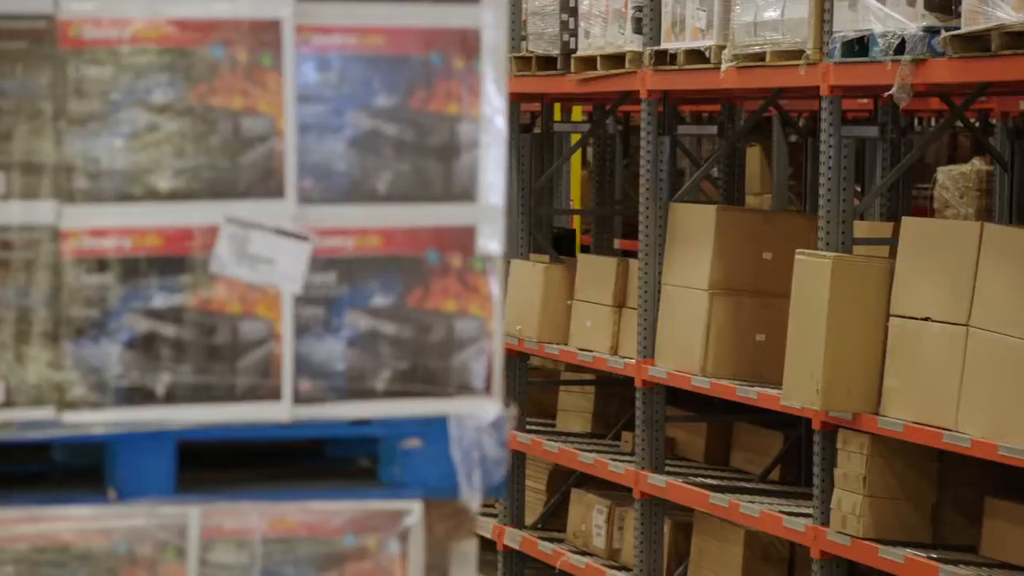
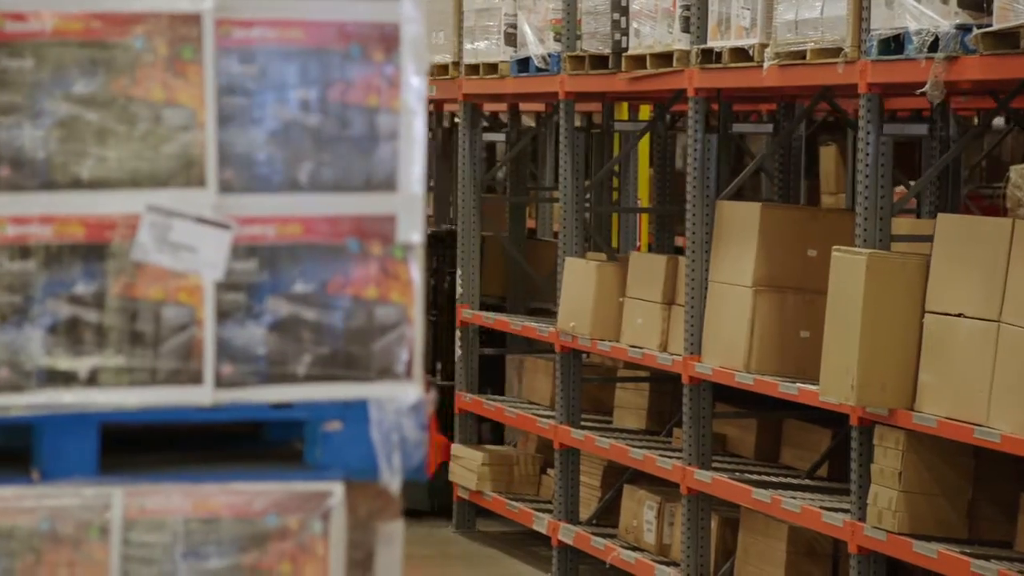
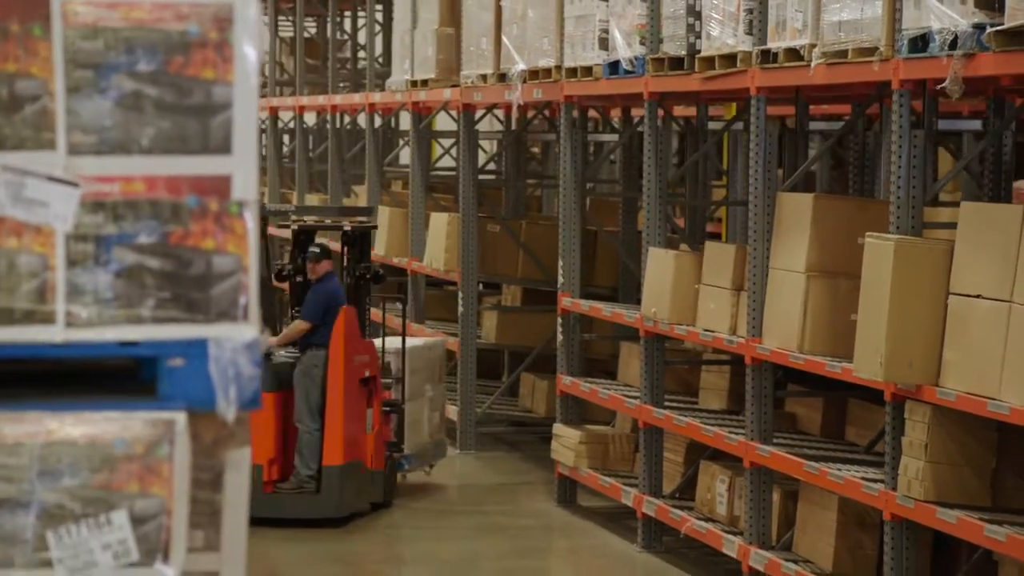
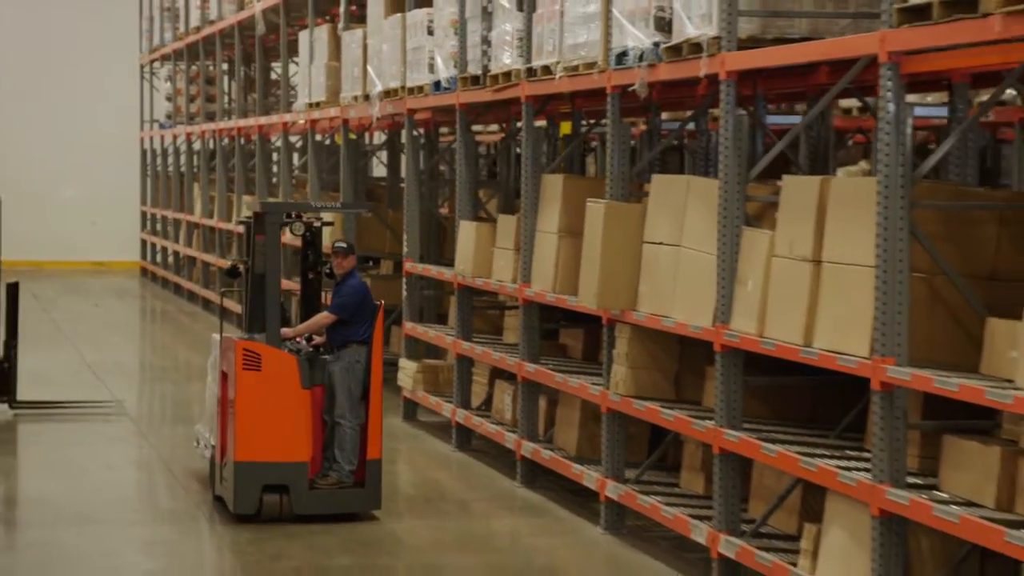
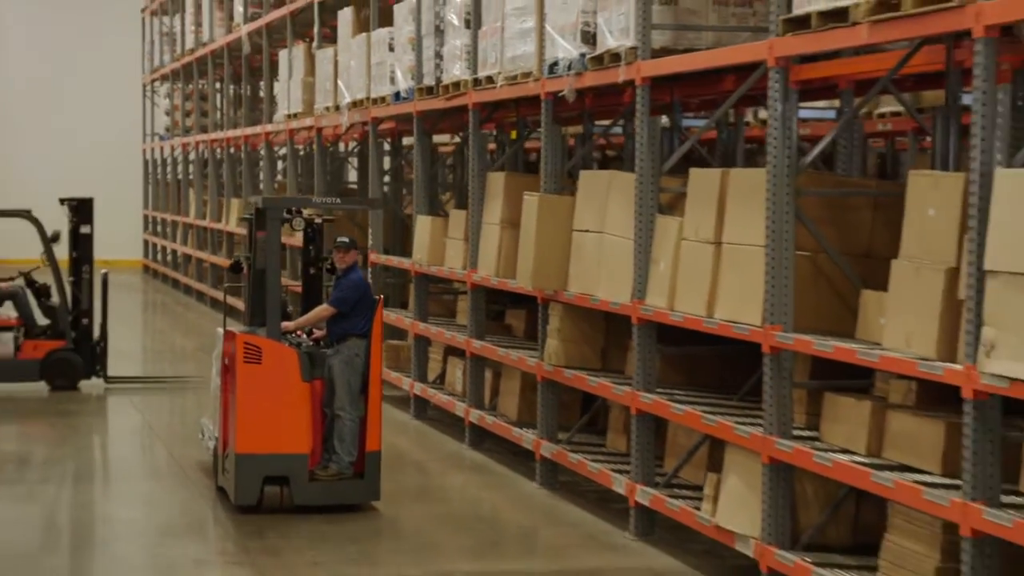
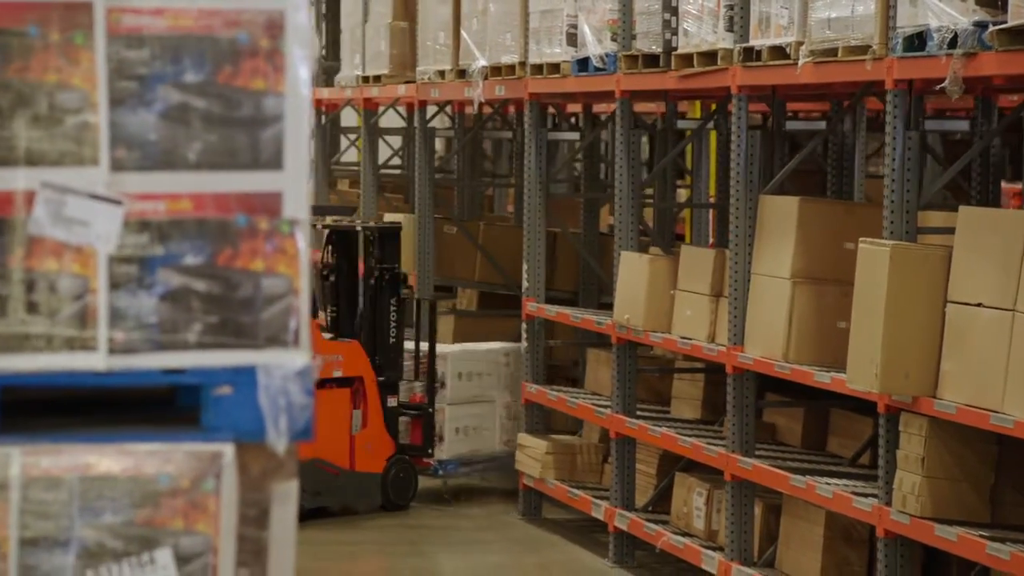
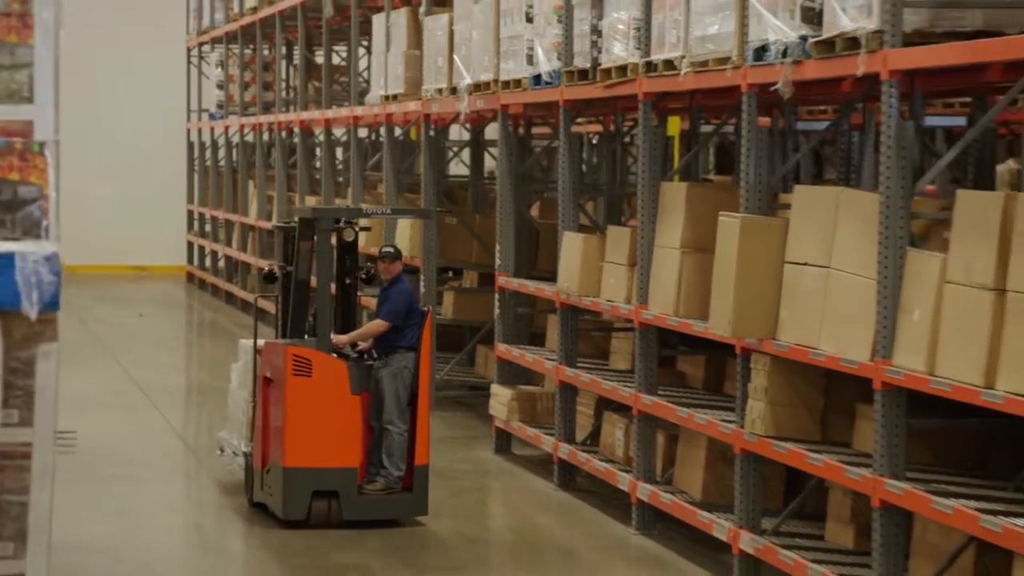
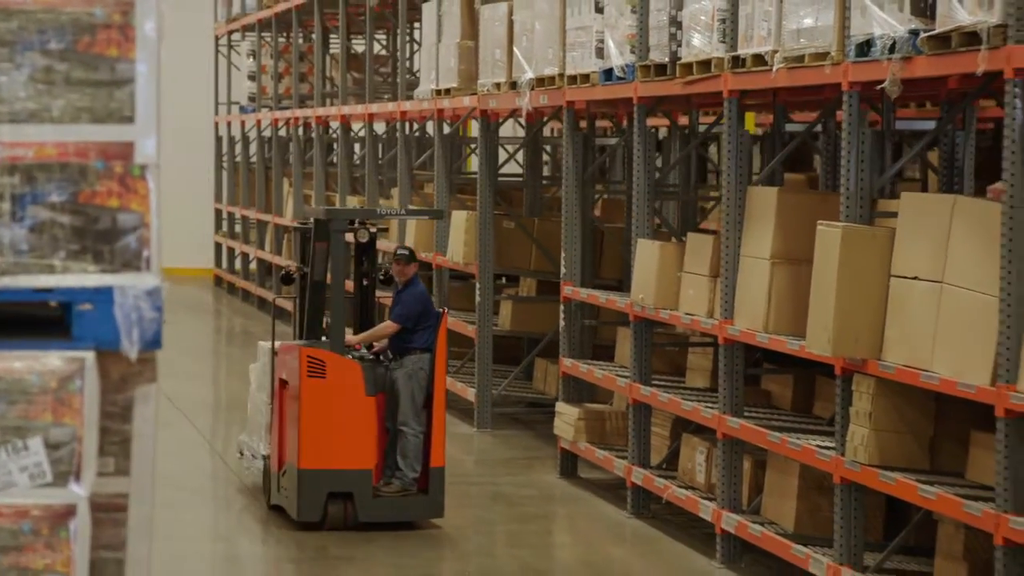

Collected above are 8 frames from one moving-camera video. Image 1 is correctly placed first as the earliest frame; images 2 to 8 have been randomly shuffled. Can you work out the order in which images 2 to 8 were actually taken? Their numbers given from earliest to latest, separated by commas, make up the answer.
2, 6, 3, 8, 7, 4, 5
